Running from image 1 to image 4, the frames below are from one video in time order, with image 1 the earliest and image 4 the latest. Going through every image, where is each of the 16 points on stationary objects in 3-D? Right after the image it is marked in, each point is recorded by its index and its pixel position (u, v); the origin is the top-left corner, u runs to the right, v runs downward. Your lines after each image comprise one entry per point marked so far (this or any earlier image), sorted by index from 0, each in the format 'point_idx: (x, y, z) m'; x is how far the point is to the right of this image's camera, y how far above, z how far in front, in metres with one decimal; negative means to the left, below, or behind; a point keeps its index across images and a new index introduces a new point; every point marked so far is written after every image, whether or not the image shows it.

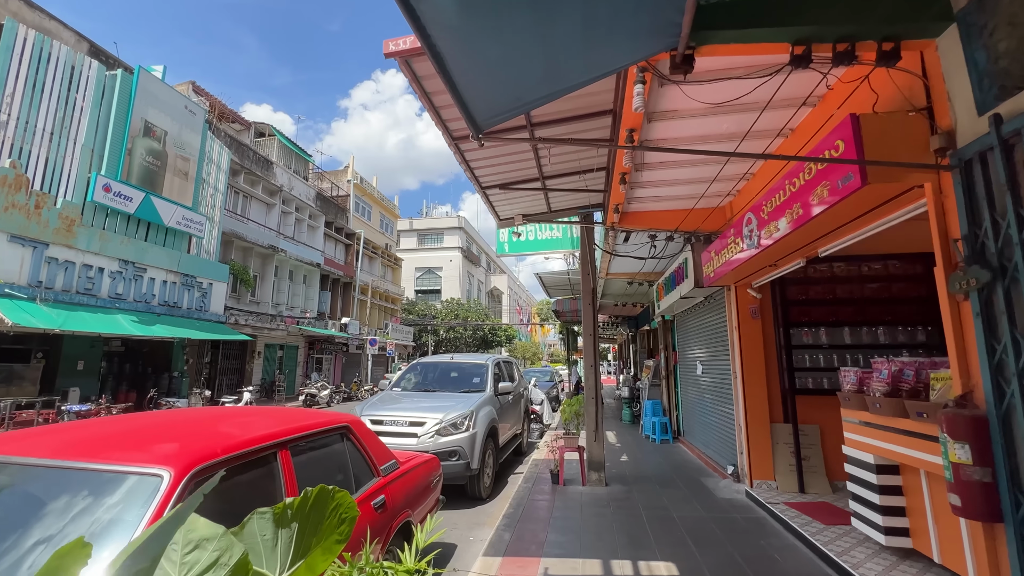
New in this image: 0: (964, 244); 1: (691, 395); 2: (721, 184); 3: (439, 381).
0: (+2.2, +0.2, +2.2) m
1: (+3.3, -1.9, +8.3) m
2: (+2.3, +1.1, +5.0) m
3: (-1.1, -1.4, +6.8) m
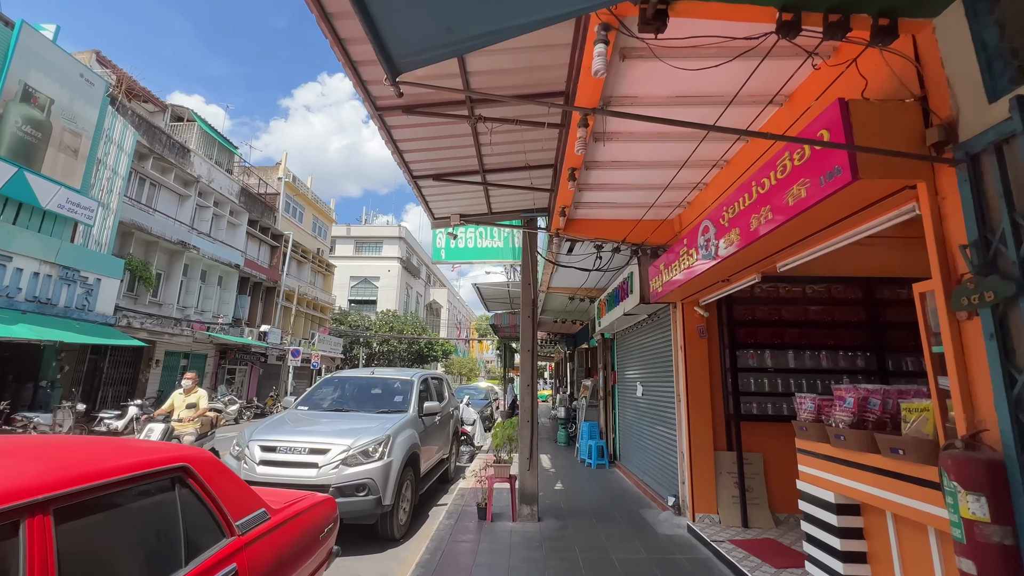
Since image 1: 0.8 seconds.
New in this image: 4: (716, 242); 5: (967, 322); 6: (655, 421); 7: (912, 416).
0: (+1.8, +0.1, +1.8) m
1: (+2.0, -2.3, +7.9) m
2: (+1.7, +1.0, +4.6) m
3: (-2.1, -1.5, +6.0) m
4: (+1.6, +0.4, +3.6) m
5: (+1.9, -0.1, +1.9) m
6: (+2.0, -1.9, +6.5) m
7: (+2.2, -0.7, +2.5) m
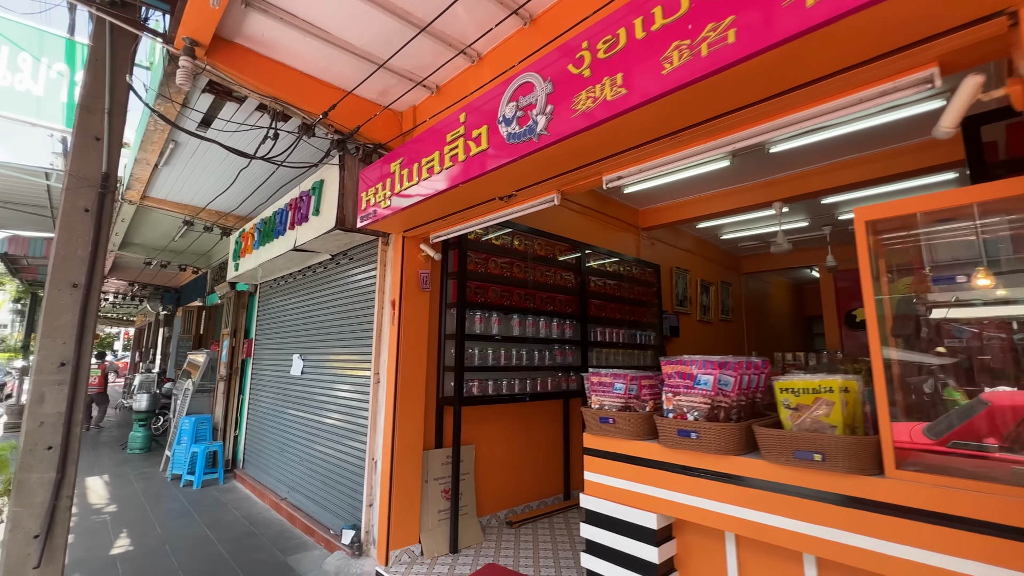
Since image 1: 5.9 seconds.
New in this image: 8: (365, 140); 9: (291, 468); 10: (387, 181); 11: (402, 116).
0: (+1.5, +0.4, +1.0) m
1: (-3.0, -1.4, +5.5) m
2: (-0.5, +1.5, +2.9) m
3: (-4.4, -0.4, +1.2) m
4: (+0.1, +0.8, +2.1) m
5: (+1.4, +0.1, +1.1) m
6: (-1.9, -1.2, +4.4) m
7: (+1.1, -0.4, +1.8) m
8: (-1.1, +1.1, +3.4) m
9: (-2.2, -1.8, +4.6) m
10: (-0.9, +0.7, +3.2) m
11: (-0.9, +1.4, +3.5) m
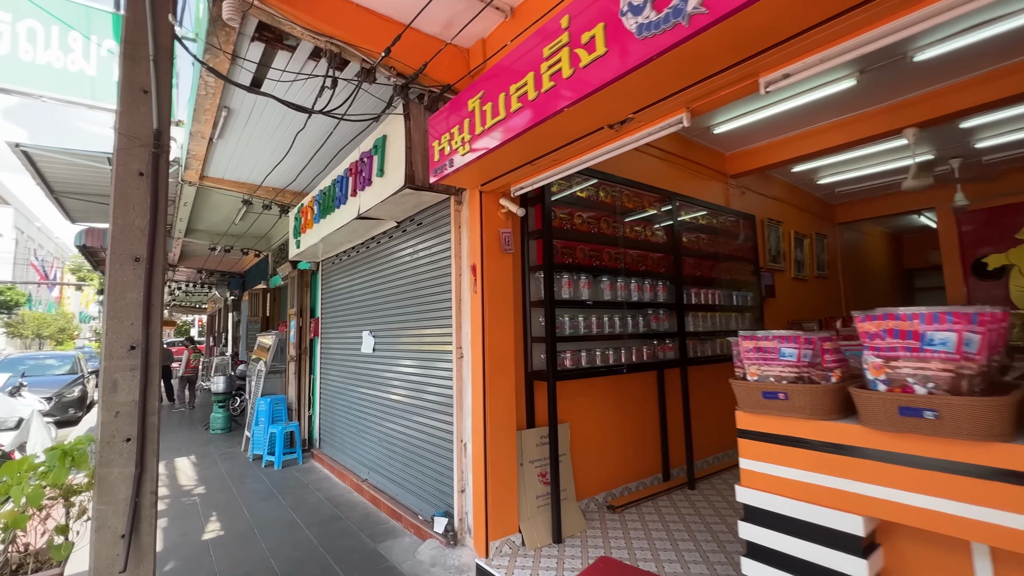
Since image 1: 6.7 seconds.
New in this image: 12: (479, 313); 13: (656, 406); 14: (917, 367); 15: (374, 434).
0: (+1.8, +0.6, +0.3) m
1: (-2.1, -1.1, +5.4) m
2: (0.0, +1.7, +2.3) m
3: (-3.9, -0.5, +1.2) m
4: (+0.6, +1.0, +1.5) m
5: (+1.8, +0.3, +0.4) m
6: (-1.1, -0.9, +4.2) m
7: (+1.6, -0.2, +1.2) m
8: (-0.5, +1.4, +3.0) m
9: (-1.4, -1.6, +4.5) m
10: (-0.3, +1.0, +2.7) m
11: (-0.3, +1.6, +3.1) m
12: (-0.2, -0.2, +3.0) m
13: (+1.3, -1.0, +4.0) m
14: (+1.3, -0.2, +1.5) m
15: (-1.3, -1.4, +4.4) m
